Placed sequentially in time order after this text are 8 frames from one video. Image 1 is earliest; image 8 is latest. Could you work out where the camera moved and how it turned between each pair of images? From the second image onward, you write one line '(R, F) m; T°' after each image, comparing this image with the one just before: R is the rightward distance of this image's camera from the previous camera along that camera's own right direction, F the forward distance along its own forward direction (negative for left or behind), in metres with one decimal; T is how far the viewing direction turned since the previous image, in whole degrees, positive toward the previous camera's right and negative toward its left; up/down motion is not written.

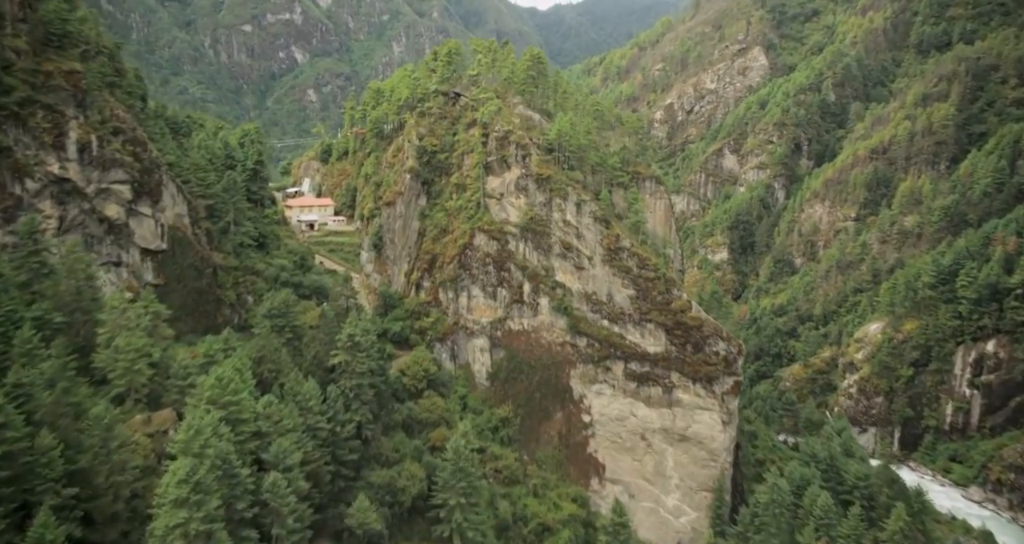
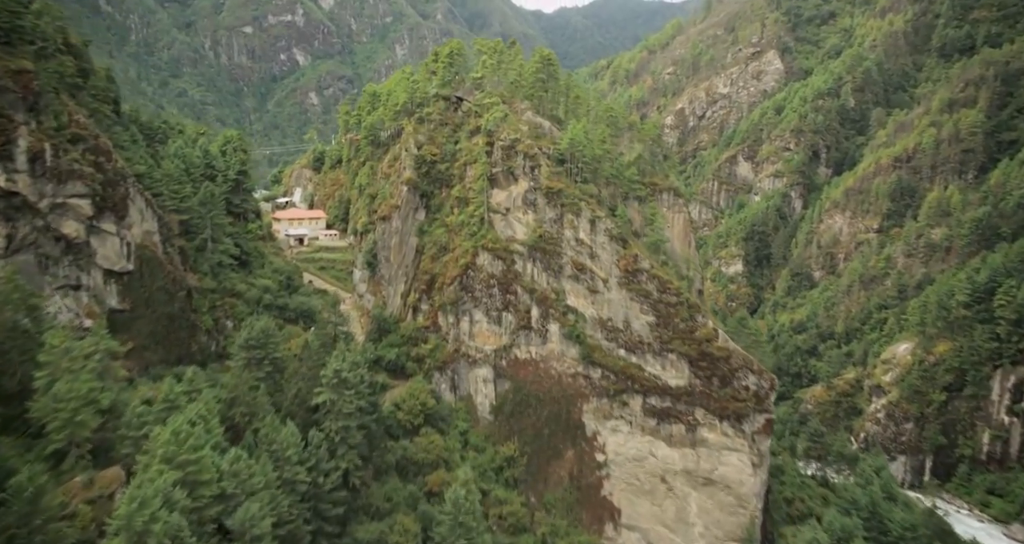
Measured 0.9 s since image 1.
(-0.2, +5.2) m; 0°
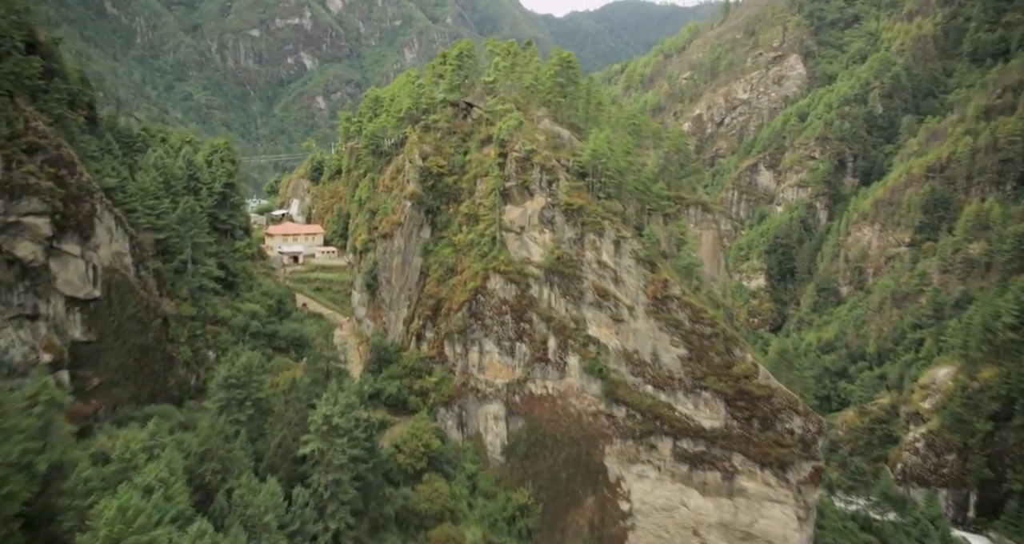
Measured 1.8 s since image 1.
(-0.4, +5.1) m; -1°
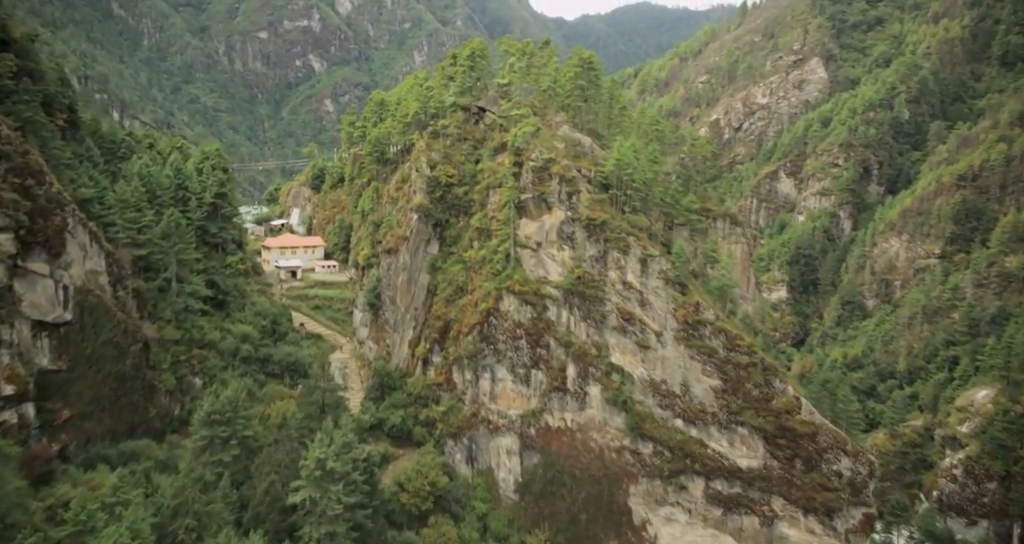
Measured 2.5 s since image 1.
(-0.4, +4.0) m; -1°
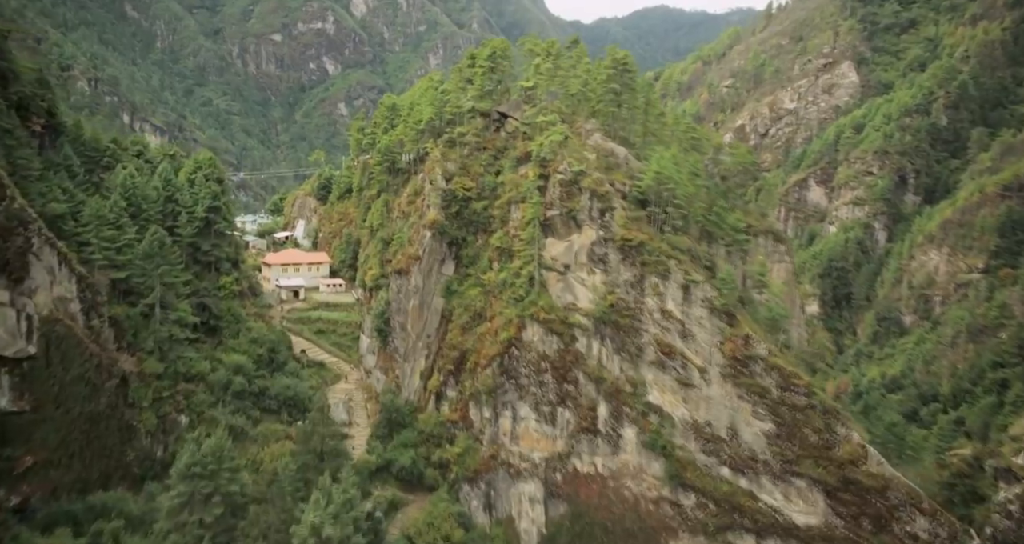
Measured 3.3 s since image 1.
(-0.6, +4.5) m; -1°
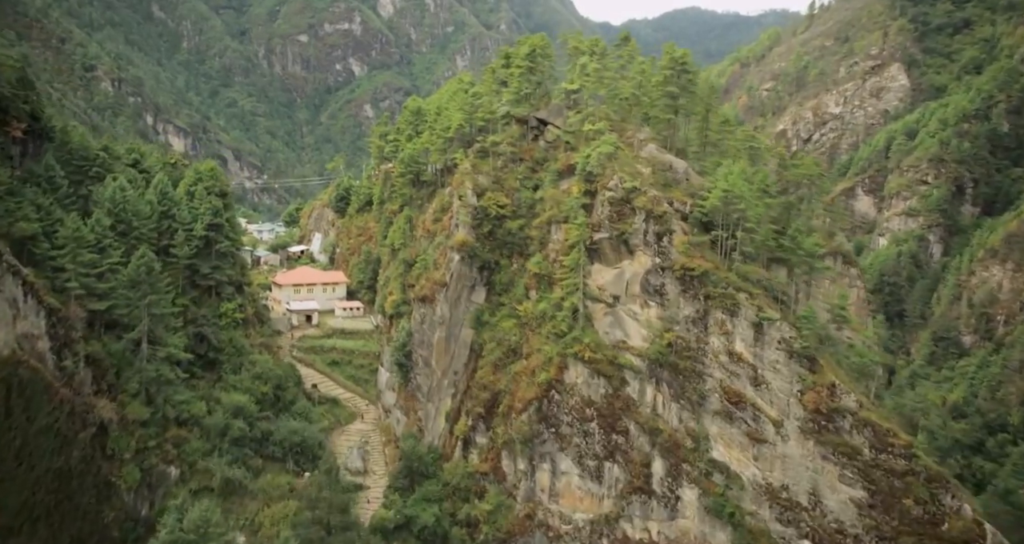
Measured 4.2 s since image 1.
(-0.8, +5.0) m; -2°
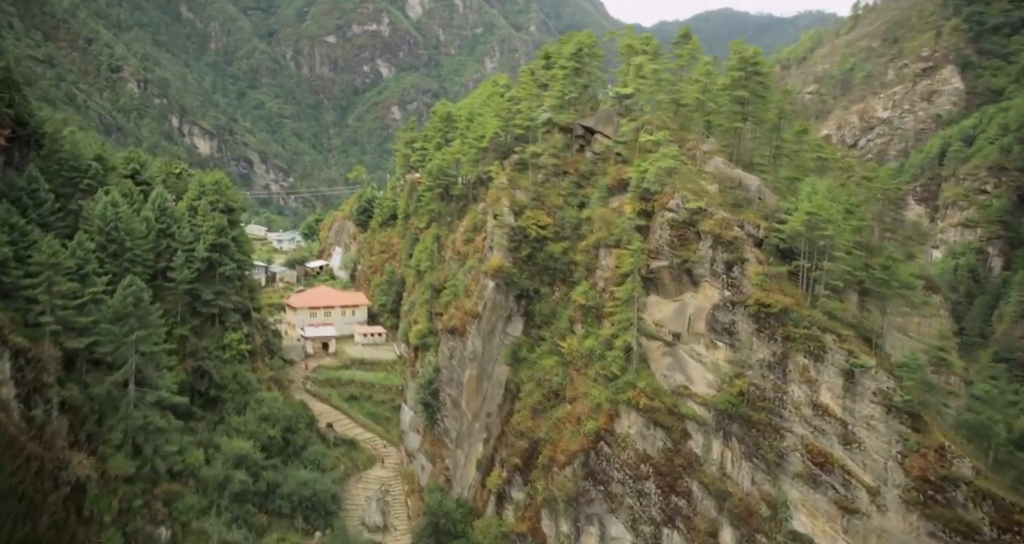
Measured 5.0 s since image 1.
(-0.7, +4.4) m; -2°
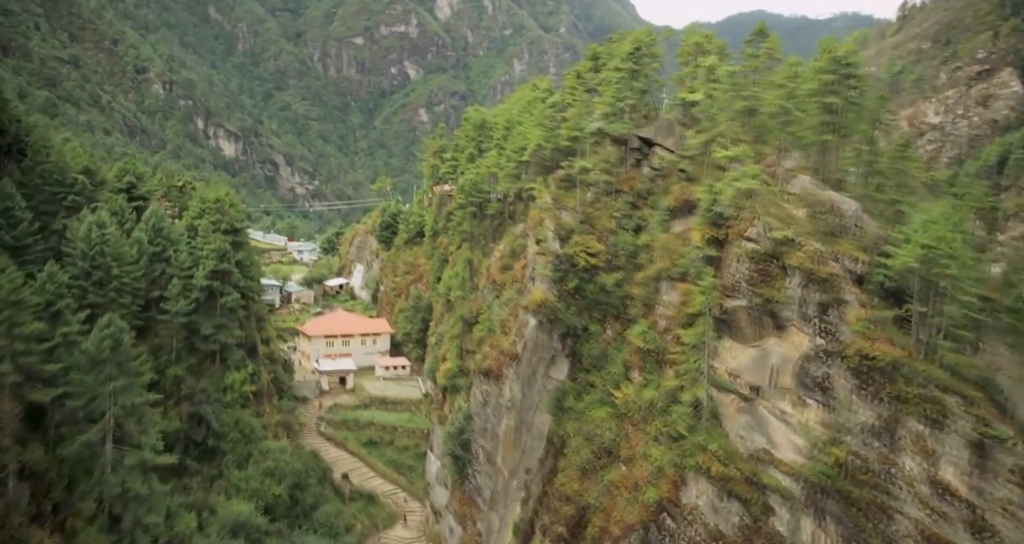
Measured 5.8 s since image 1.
(-0.7, +4.3) m; -2°
